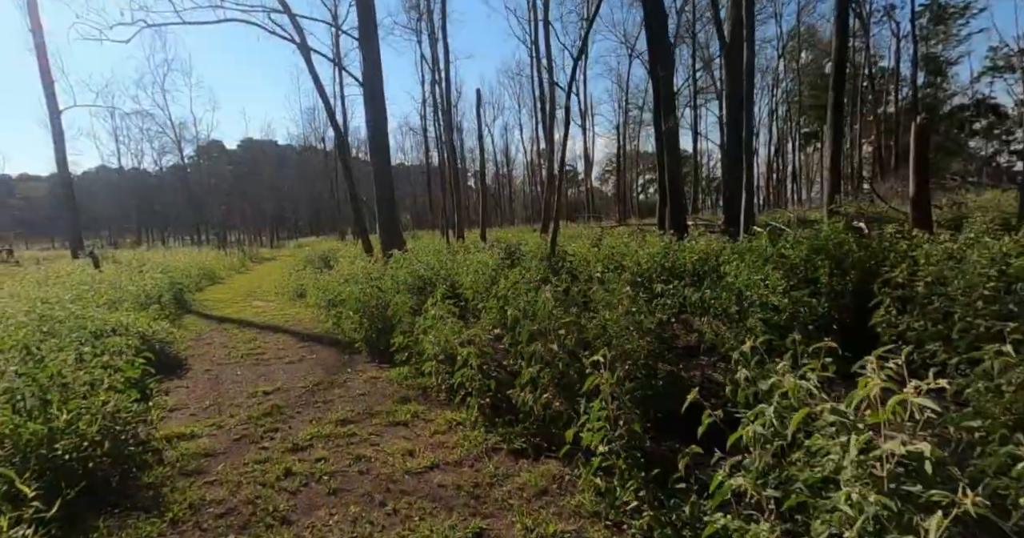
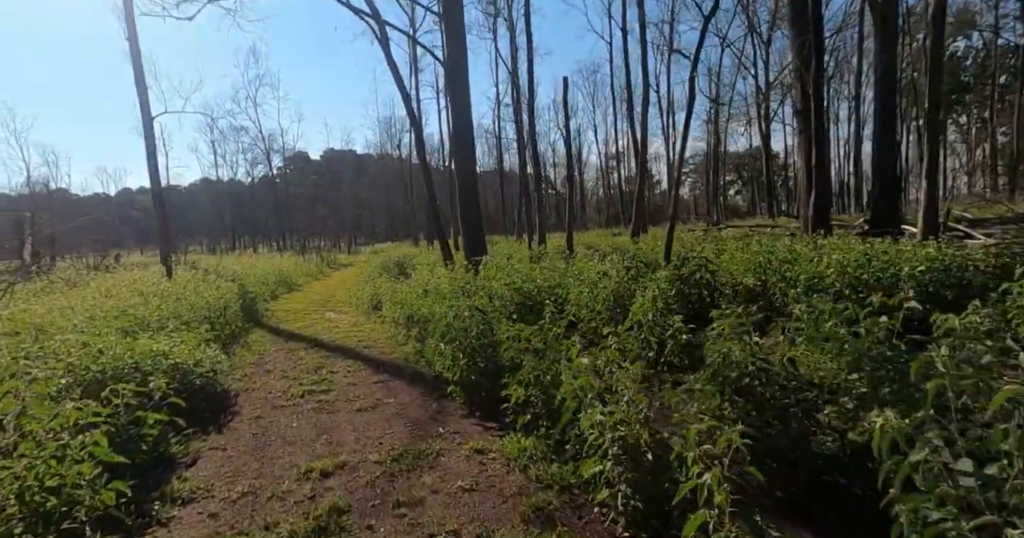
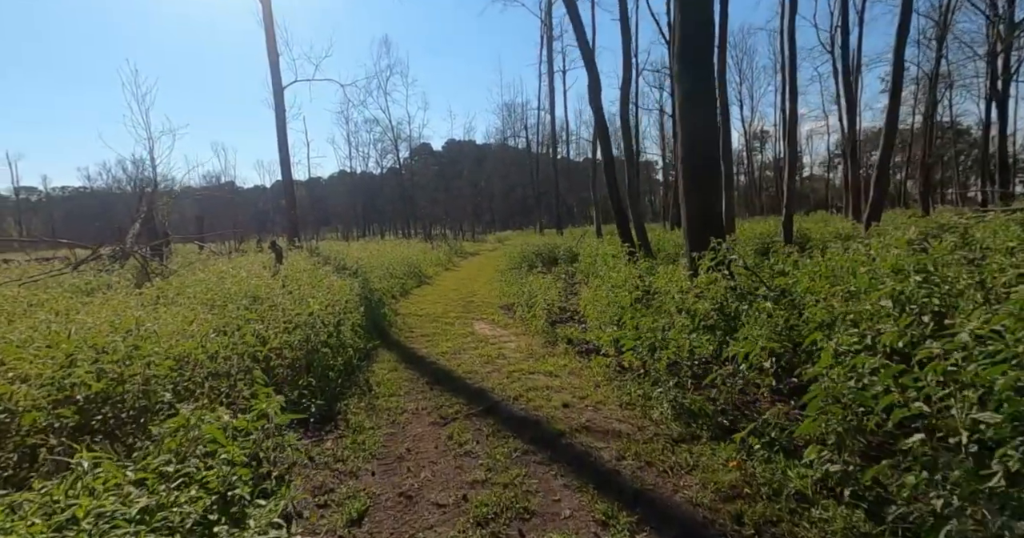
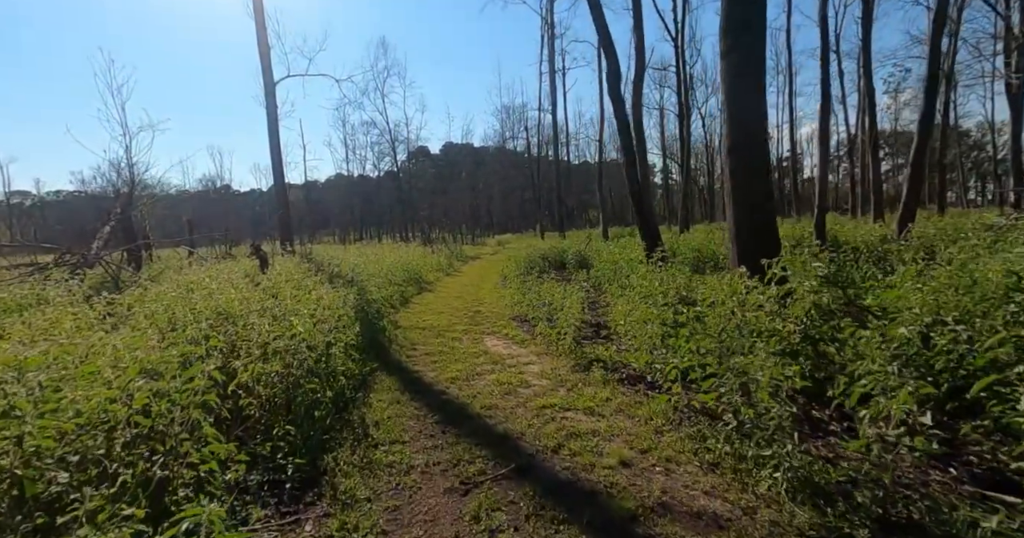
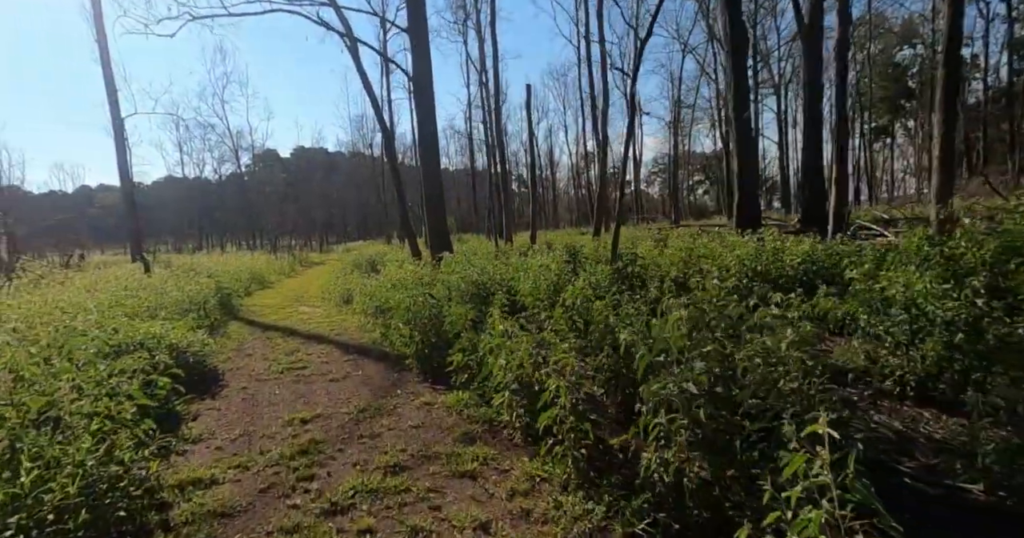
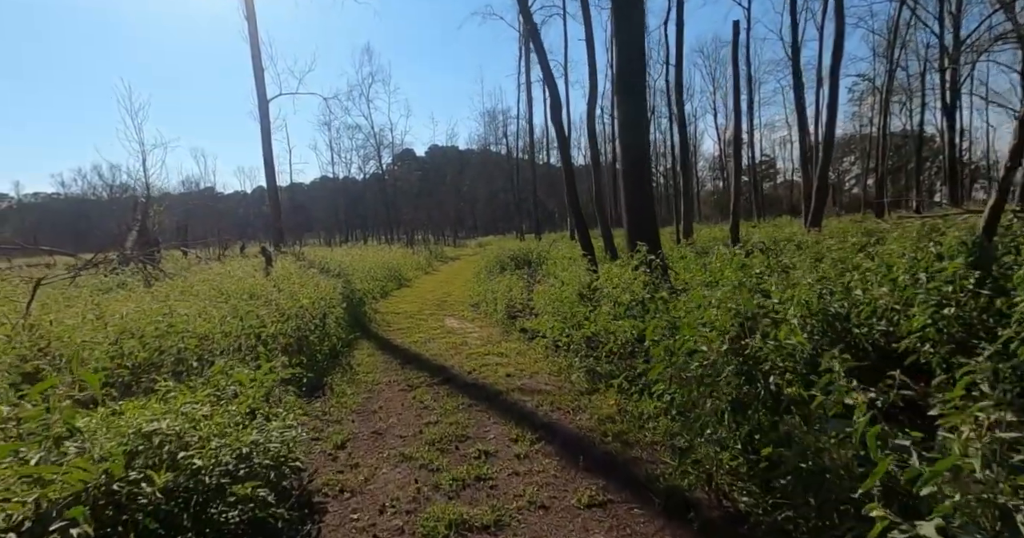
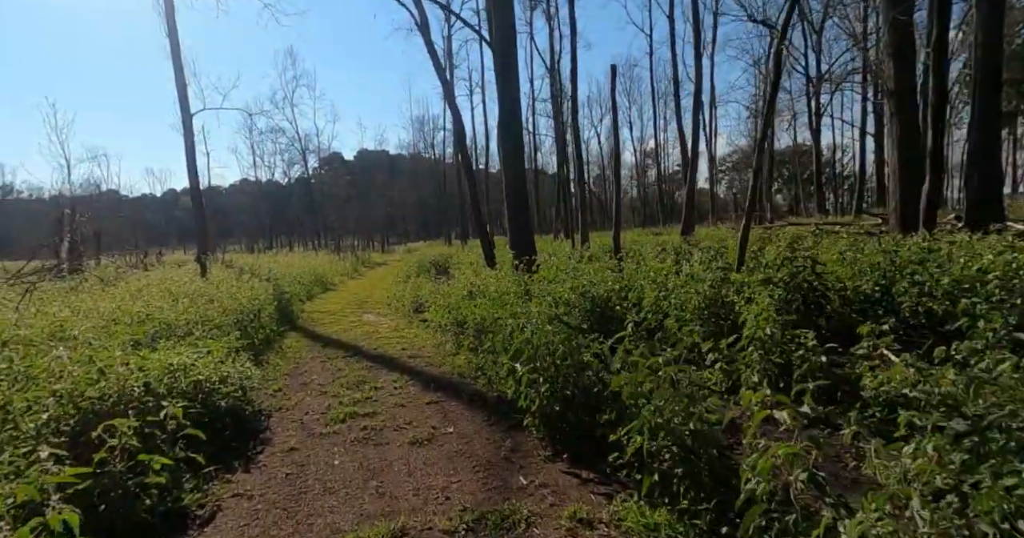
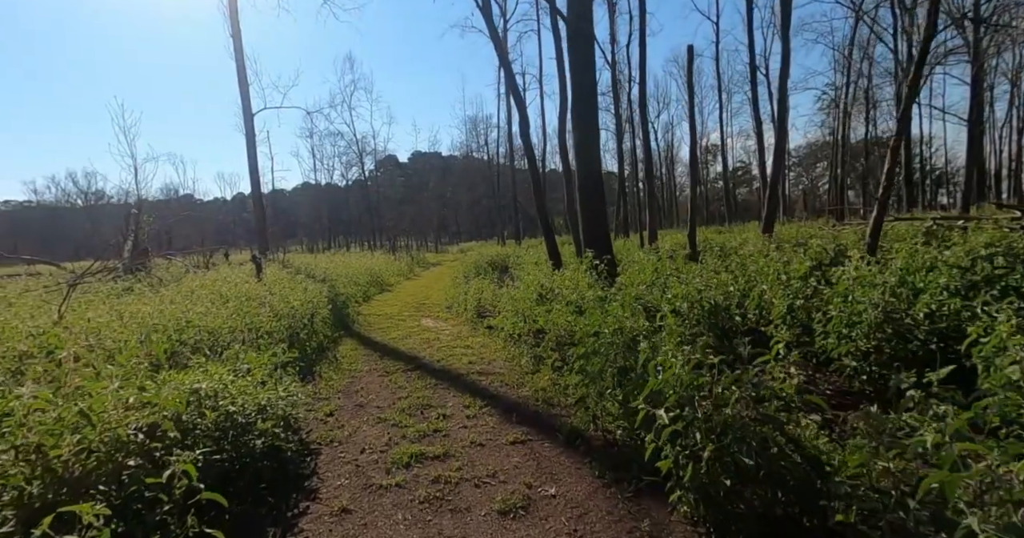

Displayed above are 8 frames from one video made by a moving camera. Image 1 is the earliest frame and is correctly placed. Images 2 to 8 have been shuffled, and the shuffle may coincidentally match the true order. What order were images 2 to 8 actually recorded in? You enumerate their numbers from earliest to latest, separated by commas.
5, 2, 7, 8, 6, 3, 4
